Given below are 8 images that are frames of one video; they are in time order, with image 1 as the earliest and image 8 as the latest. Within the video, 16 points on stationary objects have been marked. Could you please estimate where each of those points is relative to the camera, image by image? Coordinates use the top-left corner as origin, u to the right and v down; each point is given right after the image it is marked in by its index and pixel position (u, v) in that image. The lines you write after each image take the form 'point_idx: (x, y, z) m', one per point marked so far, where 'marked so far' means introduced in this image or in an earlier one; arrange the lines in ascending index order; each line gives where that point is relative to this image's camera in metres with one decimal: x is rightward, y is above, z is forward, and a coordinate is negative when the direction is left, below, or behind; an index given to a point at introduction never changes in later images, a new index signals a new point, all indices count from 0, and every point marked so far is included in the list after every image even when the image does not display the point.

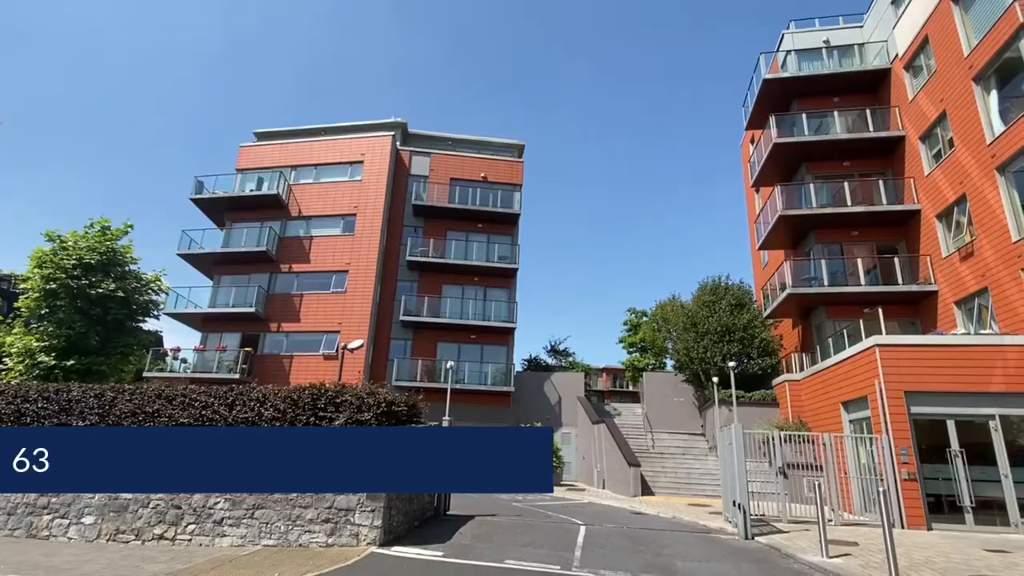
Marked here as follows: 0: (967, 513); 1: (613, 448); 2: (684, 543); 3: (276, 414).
0: (+10.1, -5.0, +12.0) m
1: (+3.5, -5.6, +19.1) m
2: (+3.2, -4.8, +10.1) m
3: (-4.5, -2.4, +10.3) m
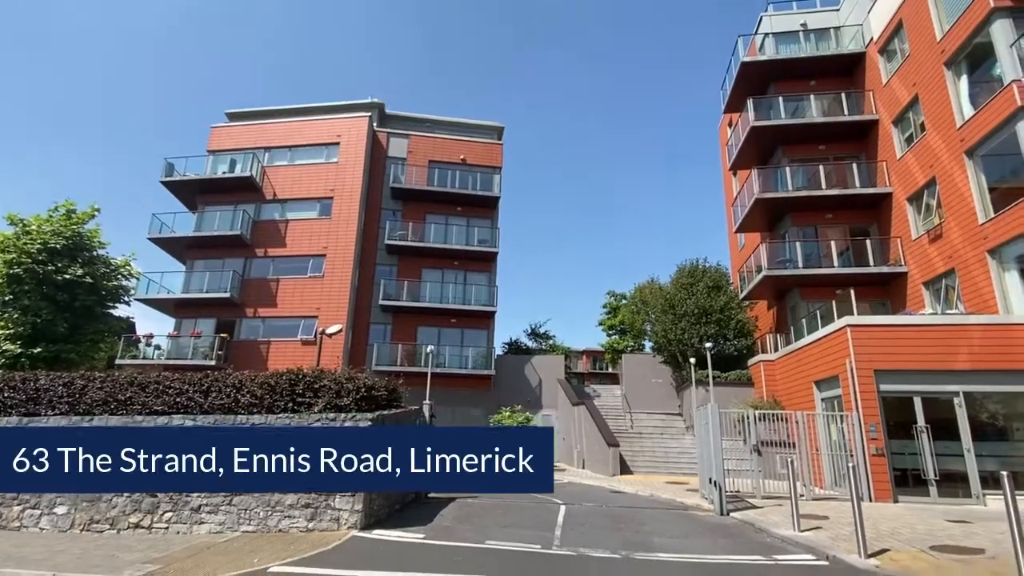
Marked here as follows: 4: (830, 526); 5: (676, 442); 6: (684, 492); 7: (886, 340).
0: (+9.7, -4.6, +12.5) m
1: (+2.9, -5.0, +19.3) m
2: (+2.8, -4.4, +10.4) m
3: (-4.9, -2.1, +10.2) m
4: (+5.5, -4.1, +9.4) m
5: (+5.9, -5.6, +19.6) m
6: (+4.4, -5.3, +14.0) m
7: (+9.2, -1.3, +13.4) m
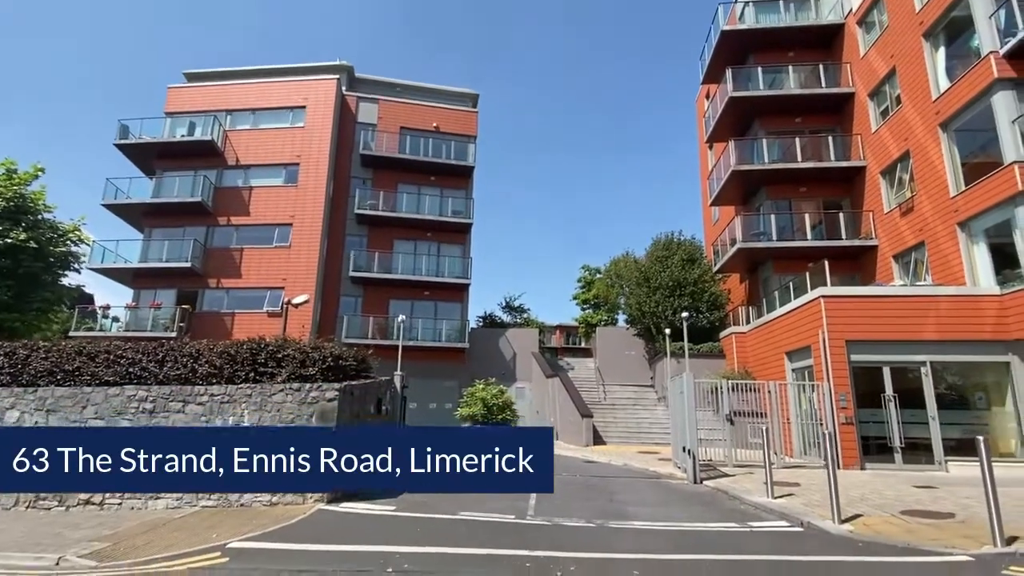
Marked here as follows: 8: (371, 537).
0: (+9.1, -3.9, +12.8) m
1: (+1.9, -4.0, +19.2) m
2: (+2.3, -3.8, +10.3) m
3: (-5.3, -1.5, +9.6) m
4: (+5.0, -3.6, +9.4) m
5: (+5.0, -4.6, +19.7) m
6: (+3.7, -4.5, +14.0) m
7: (+8.6, -0.6, +13.5) m
8: (-1.7, -3.1, +6.7) m
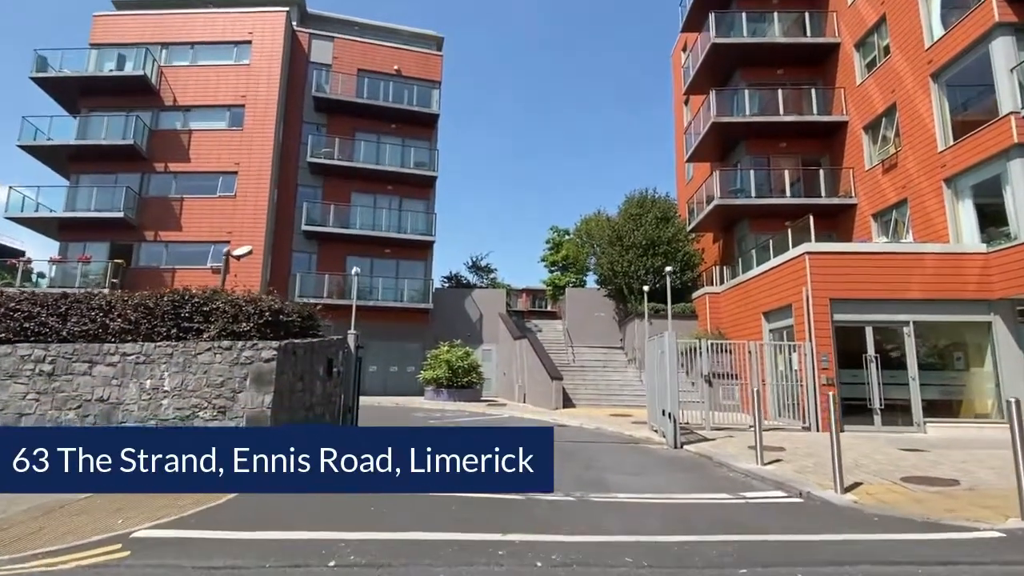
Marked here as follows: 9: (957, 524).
0: (+8.3, -2.9, +12.4) m
1: (+0.8, -2.5, +18.4) m
2: (+1.8, -2.9, +9.5) m
3: (-5.8, -0.6, +8.1) m
4: (+4.5, -2.8, +8.8) m
5: (+3.8, -3.1, +19.1) m
6: (+2.9, -3.4, +13.3) m
7: (+7.9, +0.5, +12.8) m
8: (-2.0, -2.4, +5.6) m
9: (+4.6, -2.4, +5.6) m
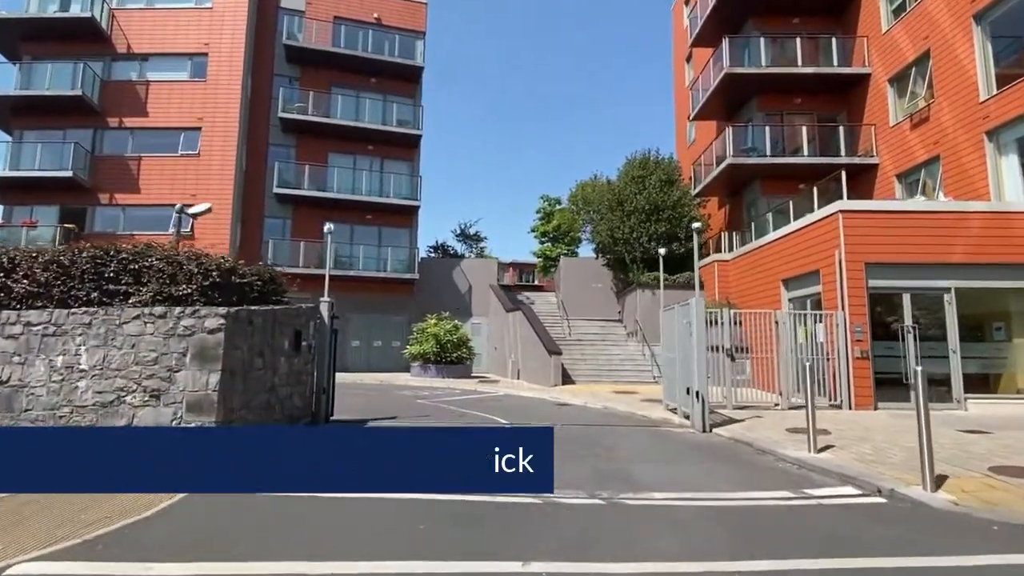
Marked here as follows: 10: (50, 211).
0: (+8.3, -2.1, +11.2) m
1: (+0.6, -1.5, +17.0) m
2: (+1.8, -2.3, +8.1) m
3: (-5.7, 0.0, +6.5) m
4: (+4.6, -2.2, +7.5) m
5: (+3.6, -2.0, +17.8) m
6: (+2.8, -2.6, +12.0) m
7: (+7.8, +1.3, +11.5) m
8: (-1.9, -2.0, +4.1) m
9: (+4.7, -2.0, +4.3) m
10: (-17.0, +2.8, +19.9) m
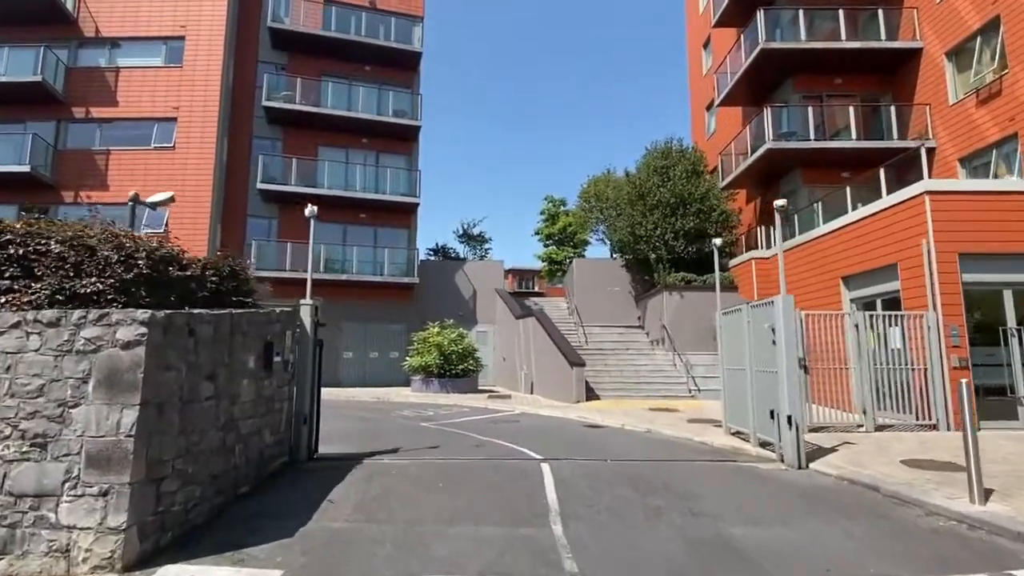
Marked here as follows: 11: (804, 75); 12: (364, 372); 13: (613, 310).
0: (+8.7, -2.1, +9.3) m
1: (+1.0, -1.6, +15.0) m
2: (+2.3, -2.2, +6.2) m
3: (-5.3, 0.0, +4.5) m
4: (+5.1, -2.1, +5.6) m
5: (+3.9, -2.1, +15.8) m
6: (+3.3, -2.5, +10.1) m
7: (+8.2, +1.3, +9.7) m
8: (-1.4, -1.9, +2.1) m
9: (+5.2, -1.8, +2.4) m
10: (-16.6, +2.5, +17.9) m
11: (+9.0, +6.6, +16.8) m
12: (-5.3, -3.0, +19.5) m
13: (+3.7, -0.8, +19.7) m
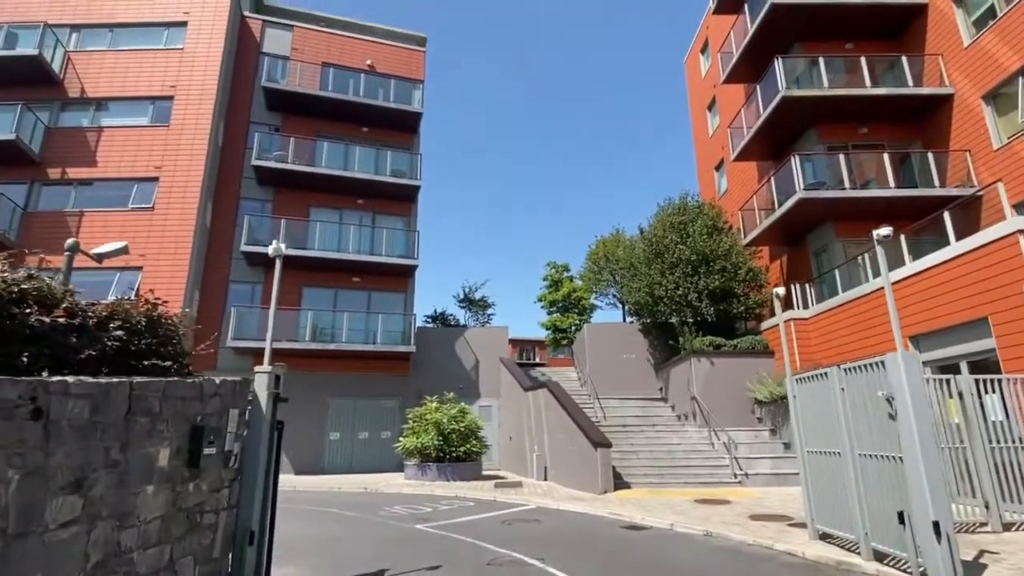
0: (+9.0, -2.8, +7.3) m
1: (+1.2, -3.2, +13.0) m
2: (+2.6, -2.6, +4.1) m
3: (-5.0, -0.3, +2.7) m
4: (+5.4, -2.3, +3.6) m
5: (+4.2, -3.8, +13.7) m
6: (+3.6, -3.5, +8.0) m
7: (+8.5, +0.5, +8.1) m
8: (-1.1, -1.8, +0.2) m
9: (+5.6, -1.7, +0.4) m
10: (-16.5, +0.3, +16.3) m
11: (+9.2, +4.8, +15.9) m
12: (-5.1, -5.3, +17.2) m
13: (+3.9, -3.0, +17.7) m
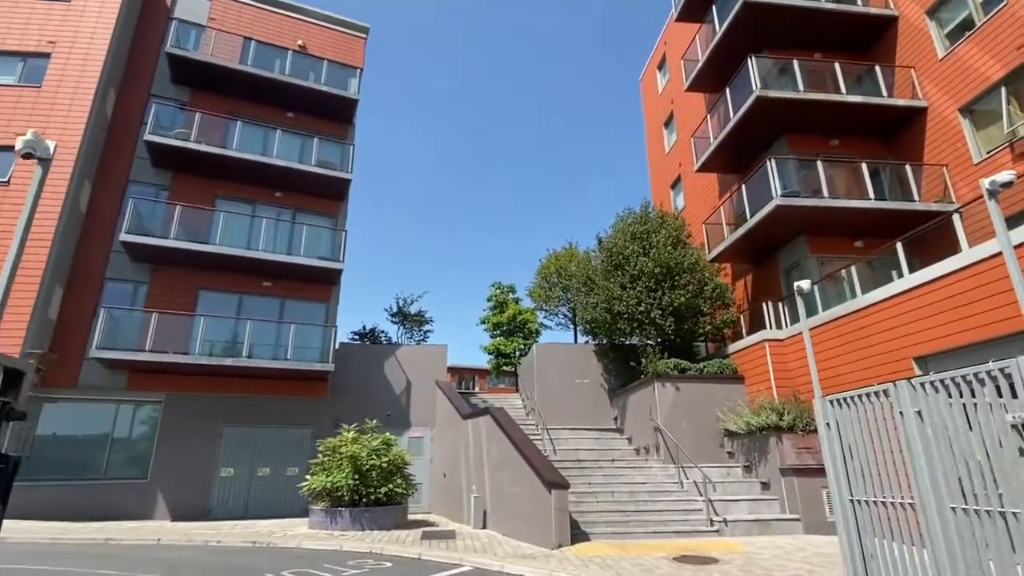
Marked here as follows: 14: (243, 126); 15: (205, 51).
0: (+8.3, -2.9, +5.9) m
1: (-0.1, -3.3, +10.7) m
2: (+2.3, -2.3, +2.1) m
3: (-5.0, +0.4, +0.1) m
4: (+5.1, -2.1, +1.8) m
5: (+2.8, -4.0, +11.7) m
6: (+2.8, -3.4, +6.0) m
7: (+7.8, +0.4, +6.8) m
8: (-0.9, -1.1, -2.2) m
9: (+5.6, -1.3, -1.2) m
10: (-17.9, +0.7, +12.3) m
11: (+7.8, +4.2, +14.9) m
12: (-6.8, -5.4, +14.1) m
13: (+2.1, -3.5, +15.7) m
14: (-8.0, +4.7, +16.1) m
15: (-9.3, +7.2, +16.5) m
